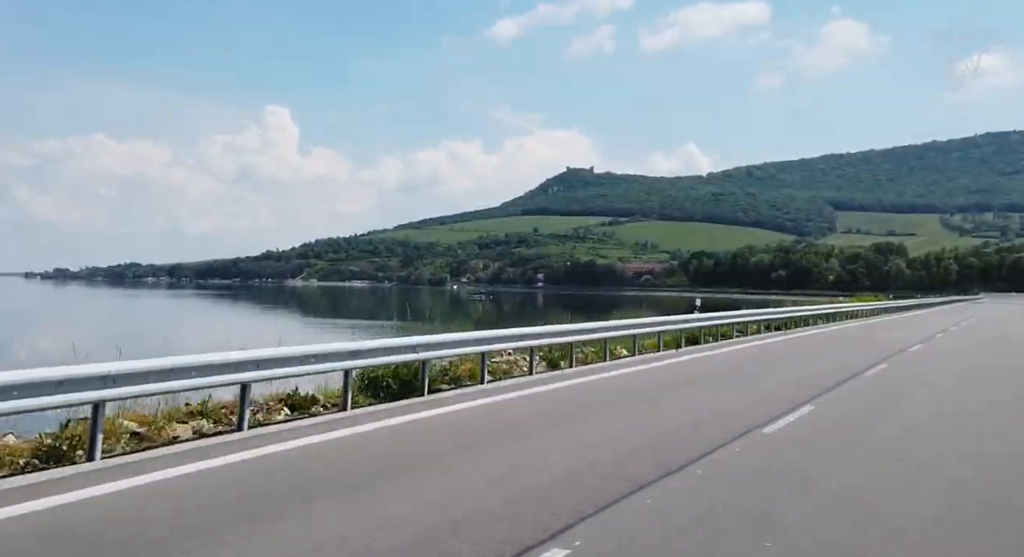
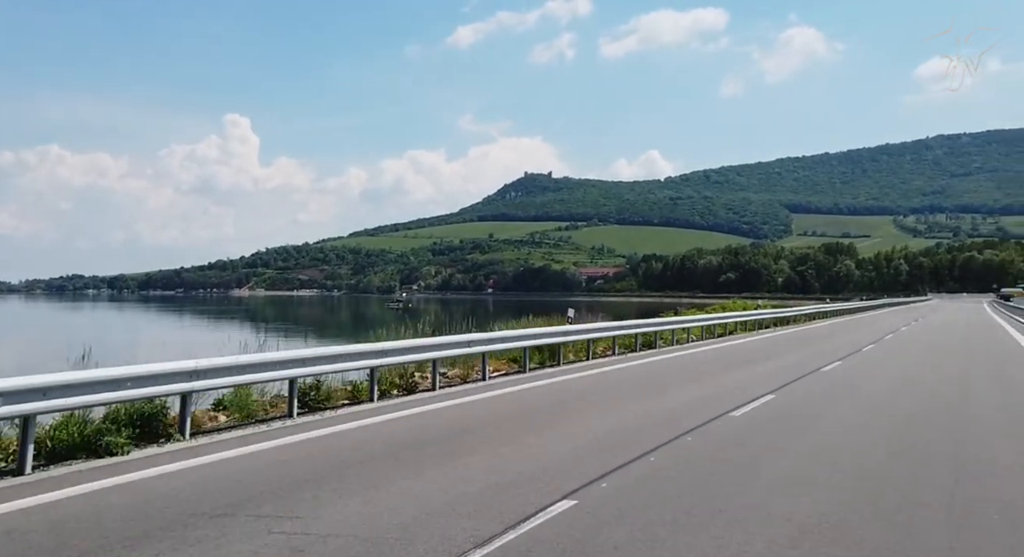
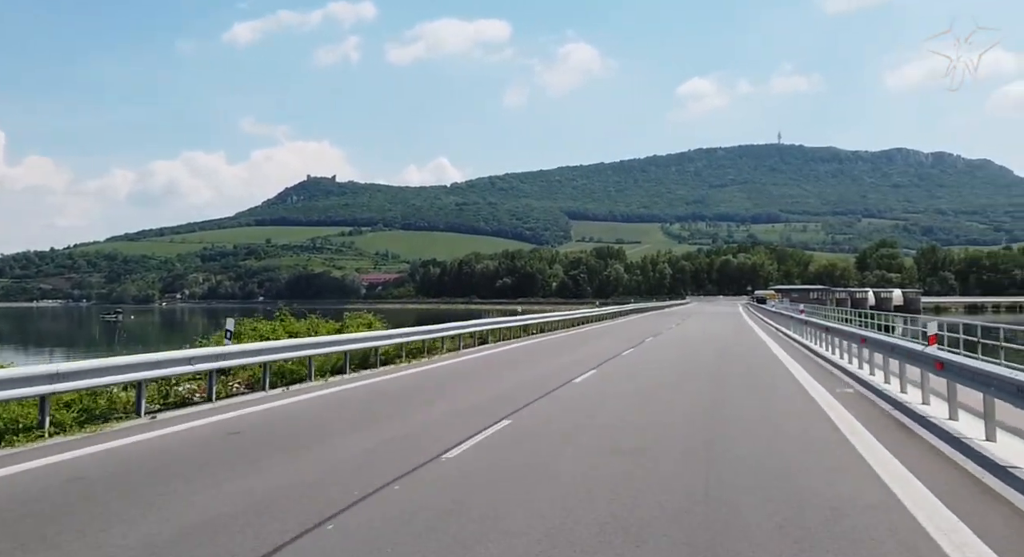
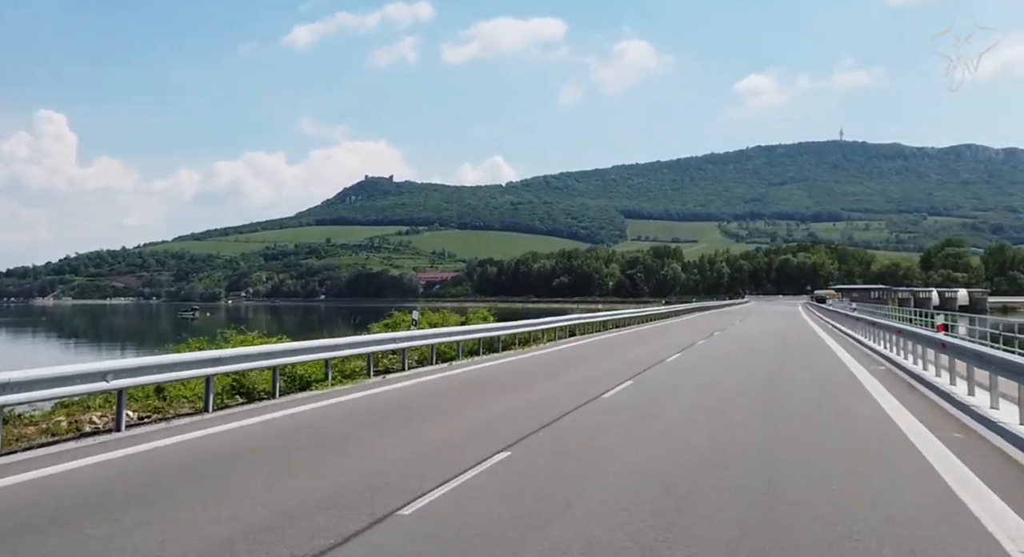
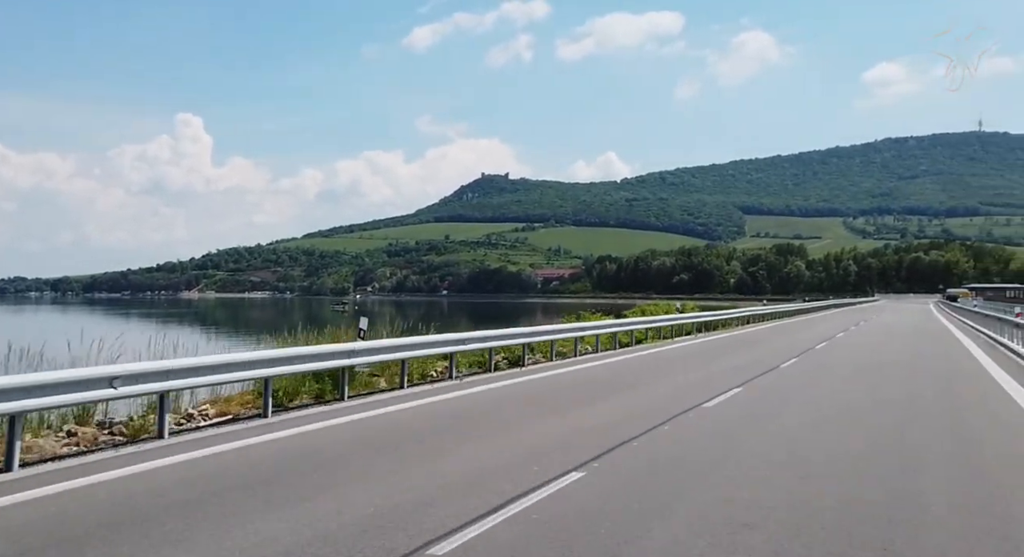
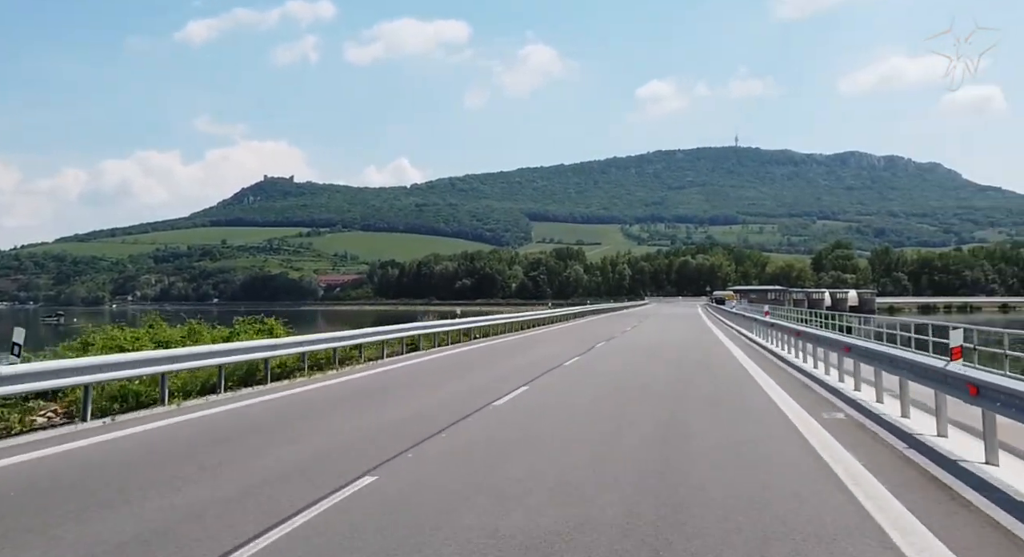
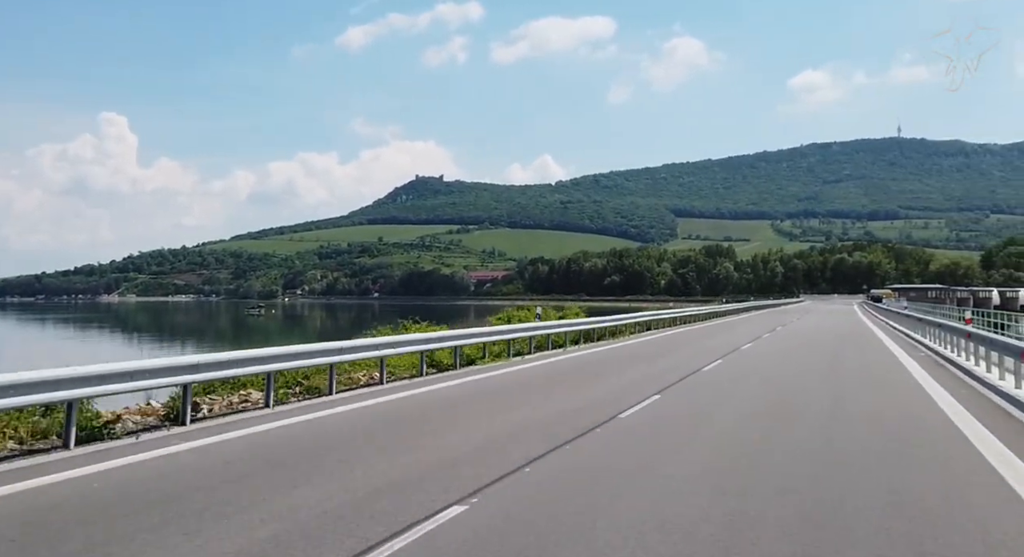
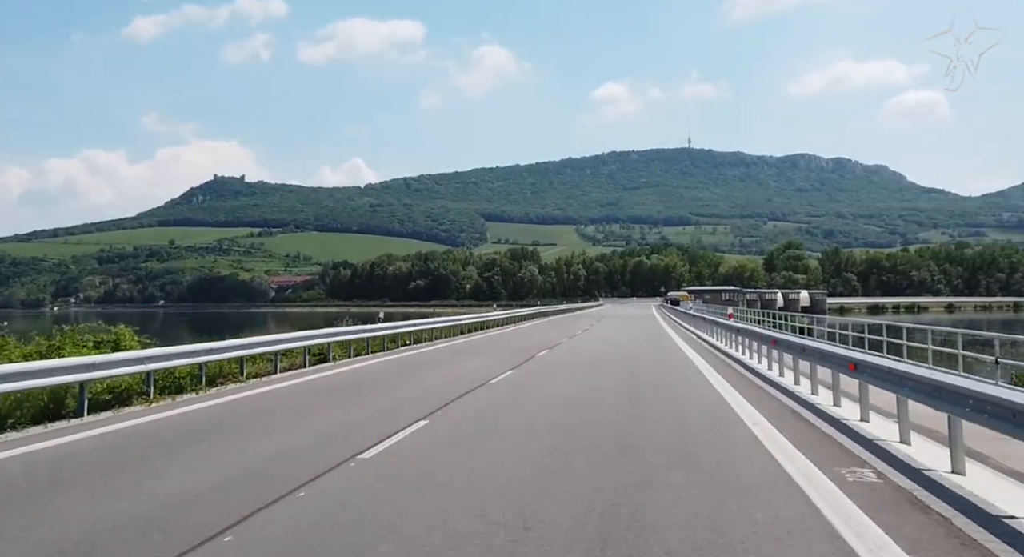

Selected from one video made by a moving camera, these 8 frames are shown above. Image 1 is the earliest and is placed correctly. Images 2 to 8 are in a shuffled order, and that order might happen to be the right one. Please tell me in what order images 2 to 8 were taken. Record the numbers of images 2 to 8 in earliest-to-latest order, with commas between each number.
2, 5, 7, 4, 3, 6, 8
